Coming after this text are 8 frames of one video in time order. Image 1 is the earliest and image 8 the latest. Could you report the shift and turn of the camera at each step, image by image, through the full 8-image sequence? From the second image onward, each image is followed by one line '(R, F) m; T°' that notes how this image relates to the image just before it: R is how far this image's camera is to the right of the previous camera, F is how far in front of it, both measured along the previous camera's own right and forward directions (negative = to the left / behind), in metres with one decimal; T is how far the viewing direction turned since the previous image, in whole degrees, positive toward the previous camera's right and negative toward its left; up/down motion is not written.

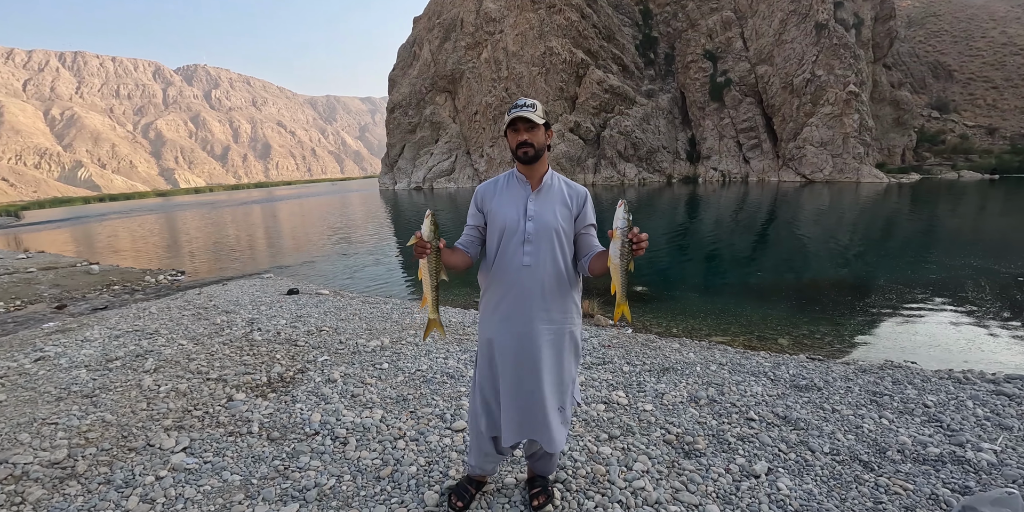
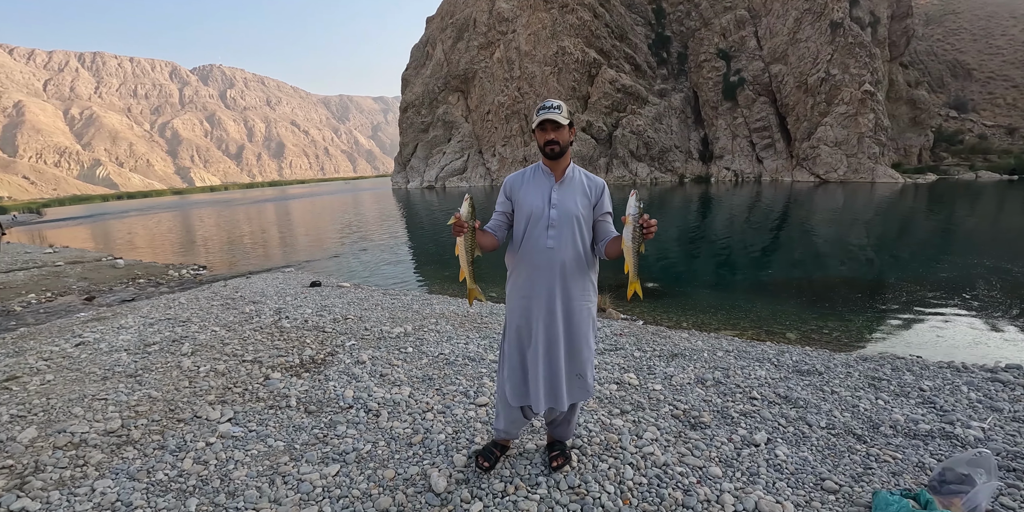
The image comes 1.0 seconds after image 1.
(-0.2, -0.4) m; -1°
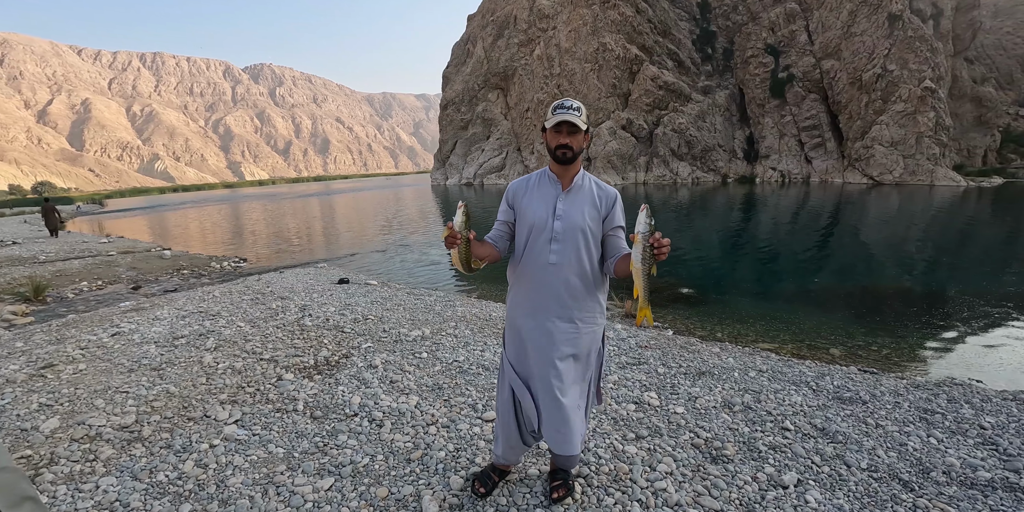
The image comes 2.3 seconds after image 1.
(+0.3, +0.3) m; -5°
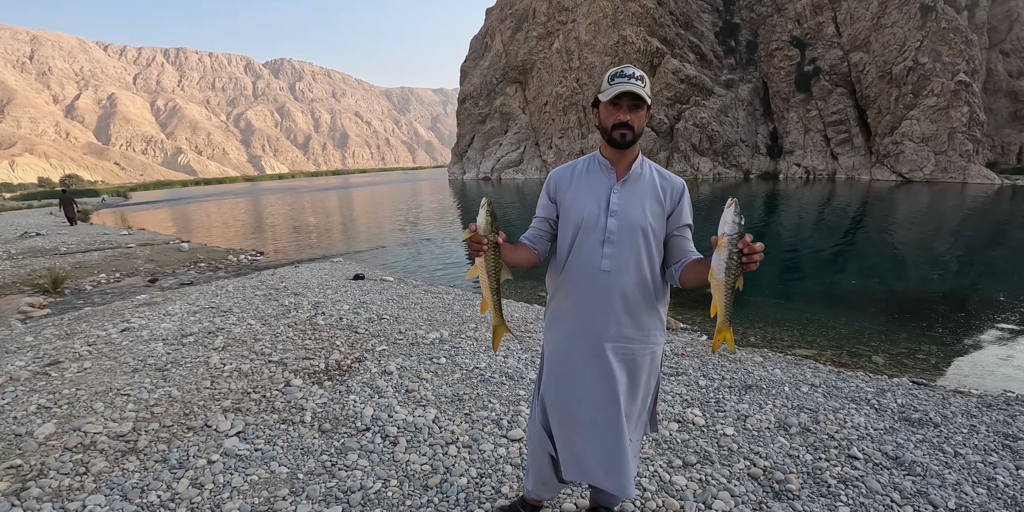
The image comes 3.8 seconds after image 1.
(-0.2, +0.6) m; -2°
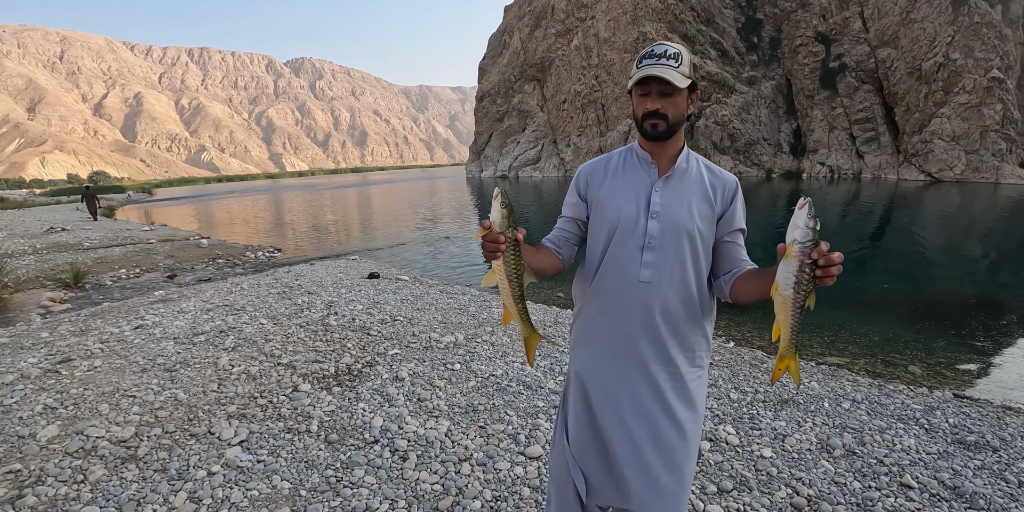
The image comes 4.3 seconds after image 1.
(0.0, +0.4) m; -2°
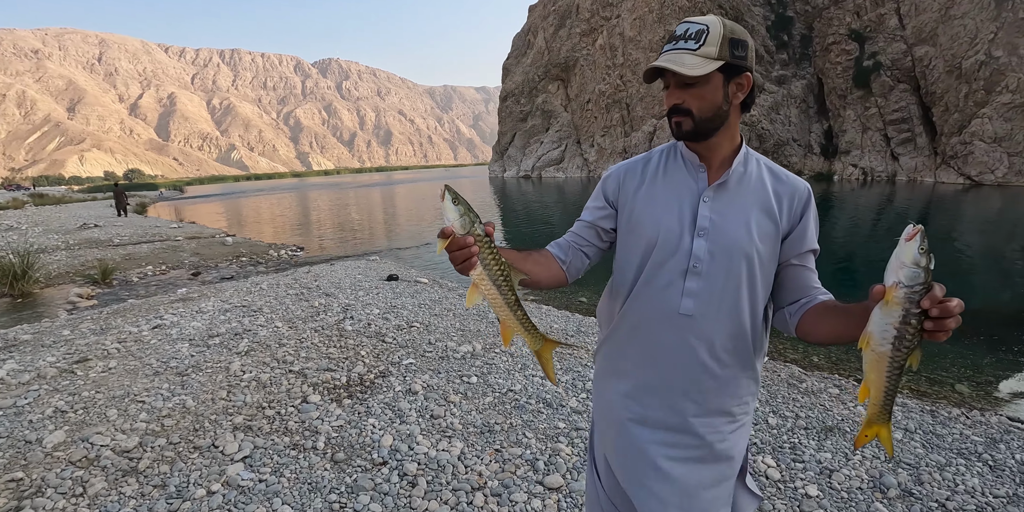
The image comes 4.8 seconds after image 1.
(0.0, +0.4) m; -3°
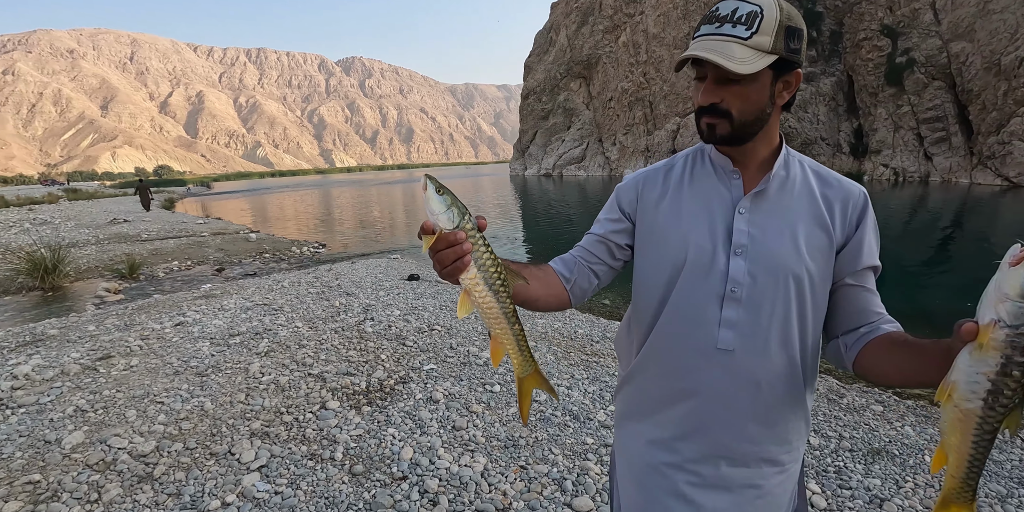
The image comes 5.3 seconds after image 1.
(-0.1, +0.3) m; -2°
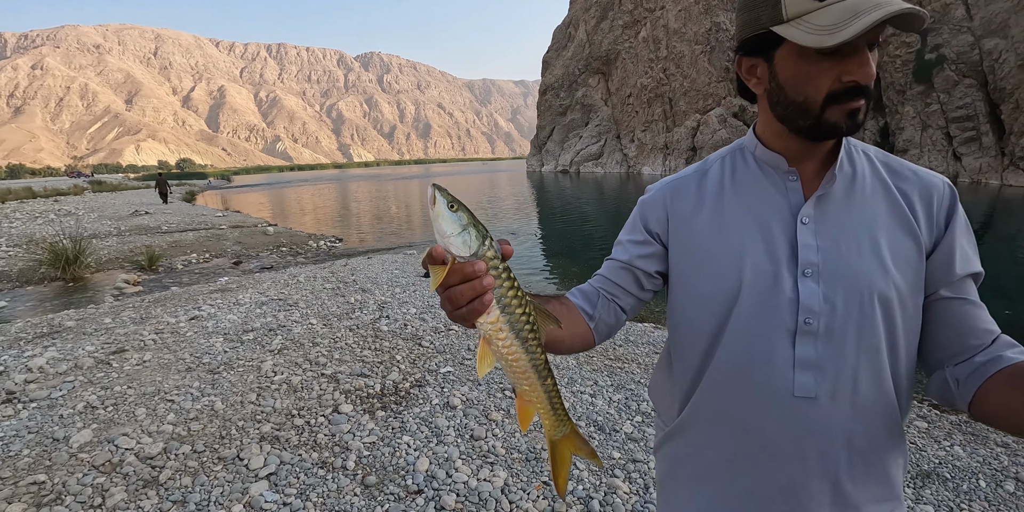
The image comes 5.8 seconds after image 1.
(-0.1, +0.3) m; -2°
